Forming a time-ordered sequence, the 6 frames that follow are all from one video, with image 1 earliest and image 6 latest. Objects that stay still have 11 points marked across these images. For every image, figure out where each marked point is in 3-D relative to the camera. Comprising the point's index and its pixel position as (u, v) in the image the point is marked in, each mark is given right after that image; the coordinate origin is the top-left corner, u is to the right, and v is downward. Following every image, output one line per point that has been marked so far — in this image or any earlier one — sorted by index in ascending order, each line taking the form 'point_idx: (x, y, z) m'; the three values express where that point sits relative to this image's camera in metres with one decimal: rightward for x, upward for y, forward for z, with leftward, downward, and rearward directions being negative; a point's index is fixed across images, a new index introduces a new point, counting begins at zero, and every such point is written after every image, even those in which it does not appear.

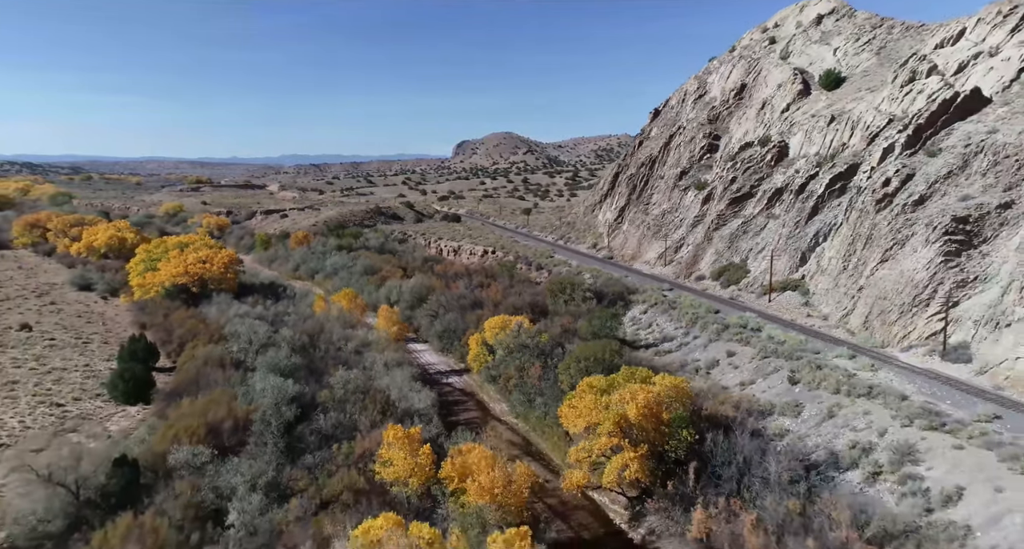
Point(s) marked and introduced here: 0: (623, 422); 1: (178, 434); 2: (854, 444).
0: (+3.0, -3.9, +16.7) m
1: (-8.8, -4.2, +17.2) m
2: (+9.3, -4.6, +17.5) m
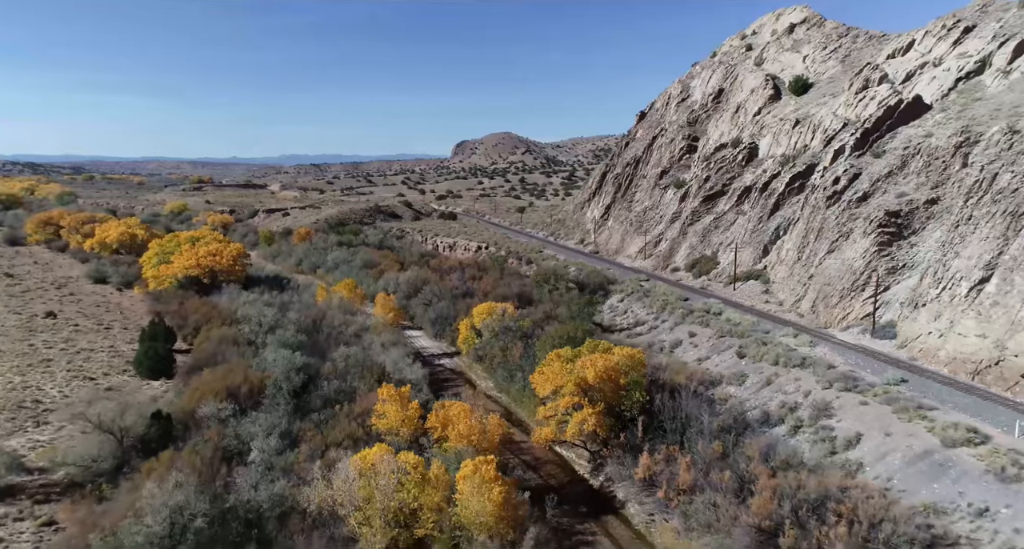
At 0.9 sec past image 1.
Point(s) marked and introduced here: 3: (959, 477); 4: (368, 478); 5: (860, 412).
0: (+2.3, -3.4, +19.7) m
1: (-9.6, -3.7, +20.1) m
2: (+8.6, -4.1, +20.4) m
3: (+10.4, -4.7, +15.0) m
4: (-3.1, -4.4, +13.9) m
5: (+10.1, -4.0, +18.7) m
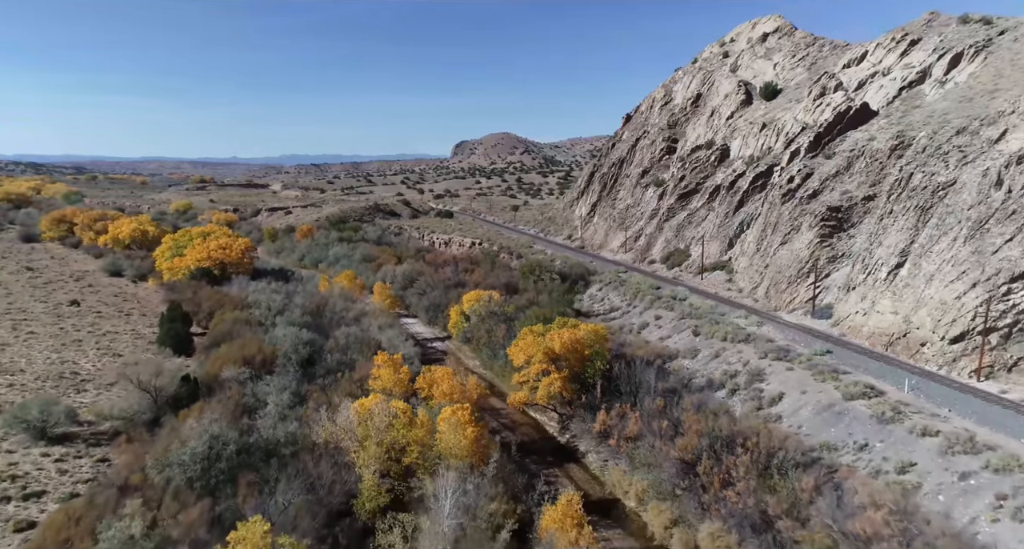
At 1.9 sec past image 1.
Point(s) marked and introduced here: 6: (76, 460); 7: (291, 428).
0: (+1.5, -2.9, +22.9) m
1: (-10.4, -3.2, +23.4) m
2: (+7.8, -3.6, +23.7) m
3: (+9.6, -4.1, +18.2) m
4: (-3.9, -3.9, +17.1) m
5: (+9.3, -3.4, +22.0) m
6: (-12.0, -5.1, +17.7) m
7: (-5.9, -4.0, +17.3) m
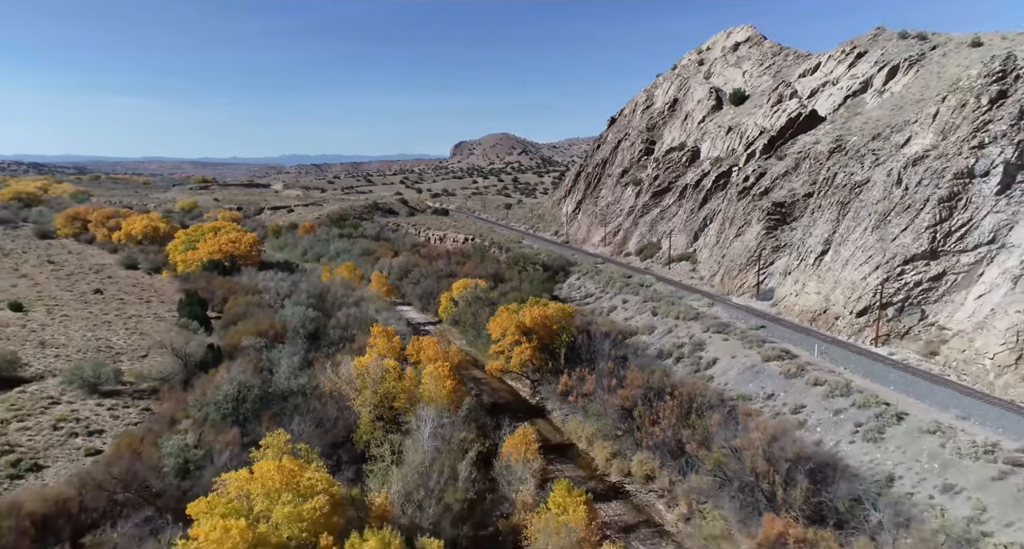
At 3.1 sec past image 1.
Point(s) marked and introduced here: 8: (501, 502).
0: (+0.5, -2.2, +26.8) m
1: (-11.3, -2.6, +27.3) m
2: (+6.8, -2.9, +27.6) m
3: (+8.6, -3.5, +22.1) m
4: (-4.9, -3.3, +21.0) m
5: (+8.3, -2.8, +25.9) m
6: (-12.9, -4.4, +21.6) m
7: (-6.9, -3.4, +21.2) m
8: (-0.3, -5.7, +16.3) m
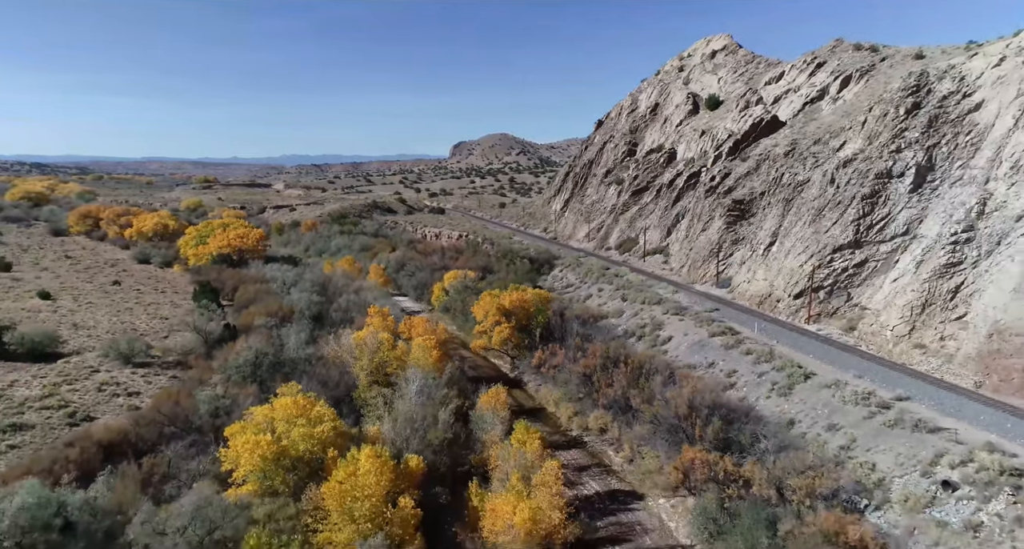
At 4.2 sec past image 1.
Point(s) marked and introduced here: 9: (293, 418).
0: (-0.4, -1.7, +30.4) m
1: (-12.2, -2.0, +30.8) m
2: (+5.9, -2.4, +31.1) m
3: (+7.8, -3.0, +25.6) m
4: (-5.8, -2.7, +24.6) m
5: (+7.5, -2.3, +29.4) m
6: (-13.8, -3.9, +25.2) m
7: (-7.8, -2.8, +24.7) m
8: (-1.2, -5.1, +19.8) m
9: (-5.5, -3.5, +16.1) m
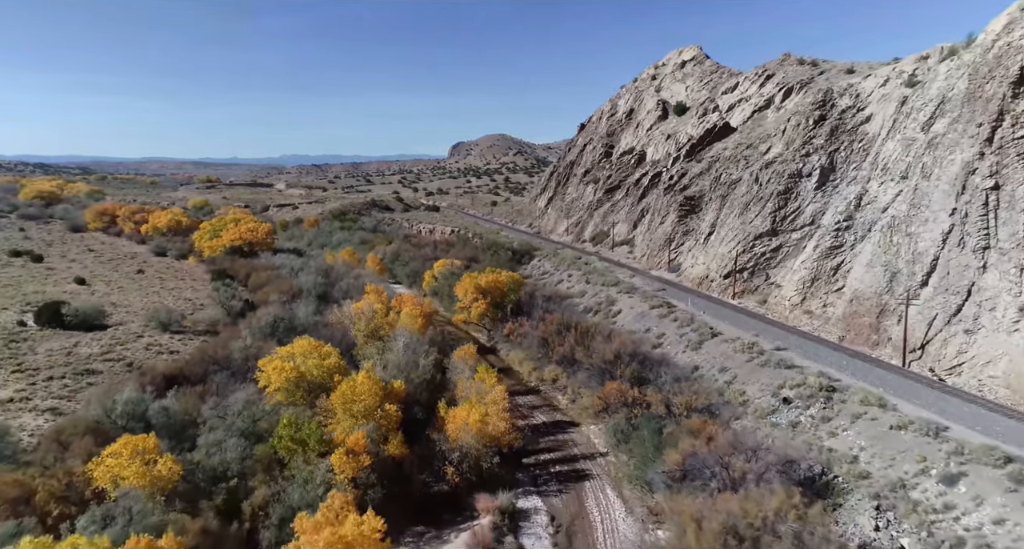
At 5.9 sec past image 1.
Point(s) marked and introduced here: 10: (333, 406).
0: (-1.7, -0.8, +35.8) m
1: (-13.5, -1.1, +36.2) m
2: (+4.6, -1.5, +36.5) m
3: (+6.4, -2.1, +31.0) m
4: (-7.1, -1.9, +29.9) m
5: (+6.1, -1.4, +34.8) m
6: (-15.1, -3.0, +30.6) m
7: (-9.1, -2.0, +30.1) m
8: (-2.5, -4.3, +25.2) m
9: (-6.8, -2.7, +21.5) m
10: (-5.5, -4.2, +19.8) m
